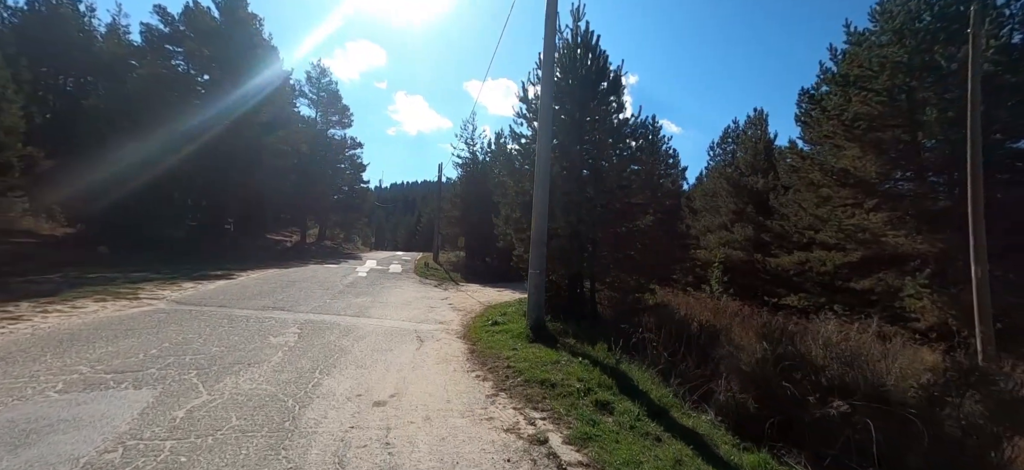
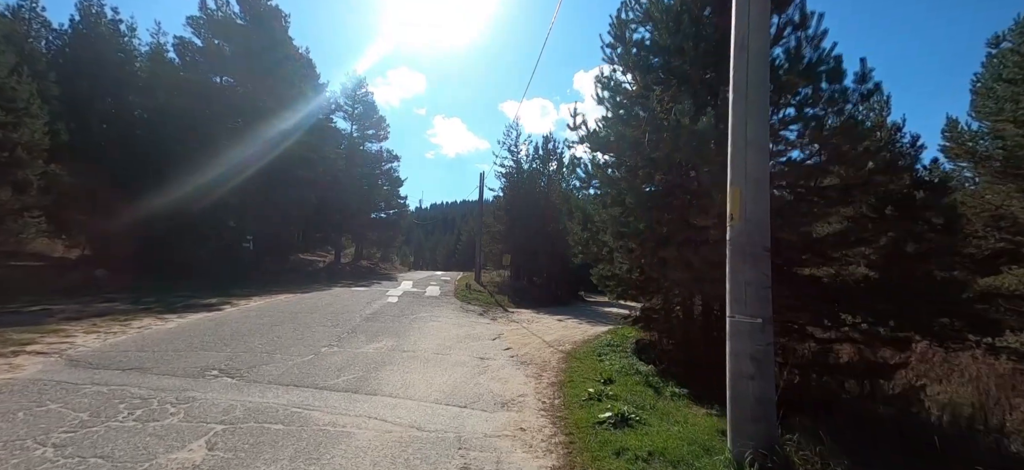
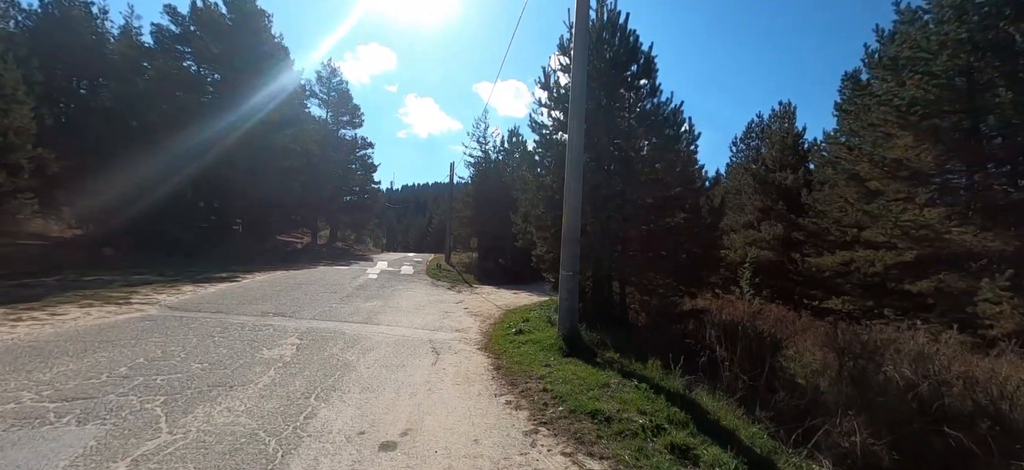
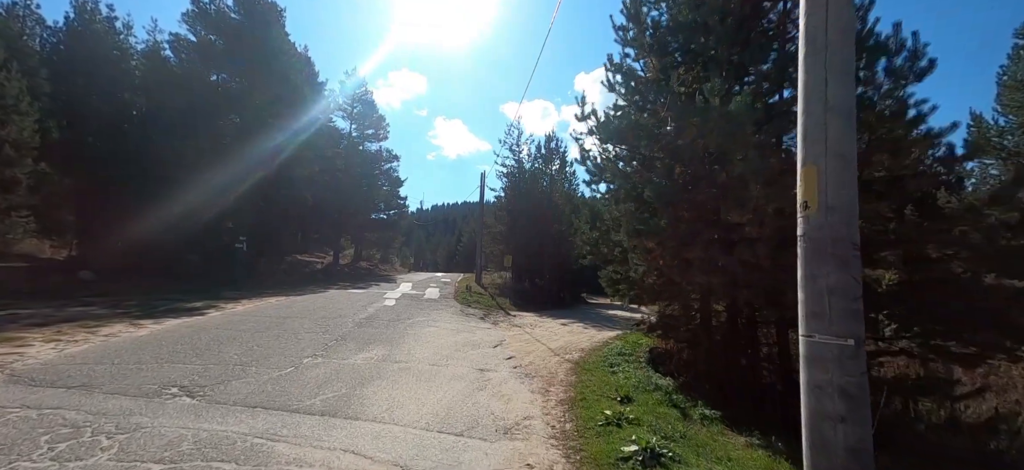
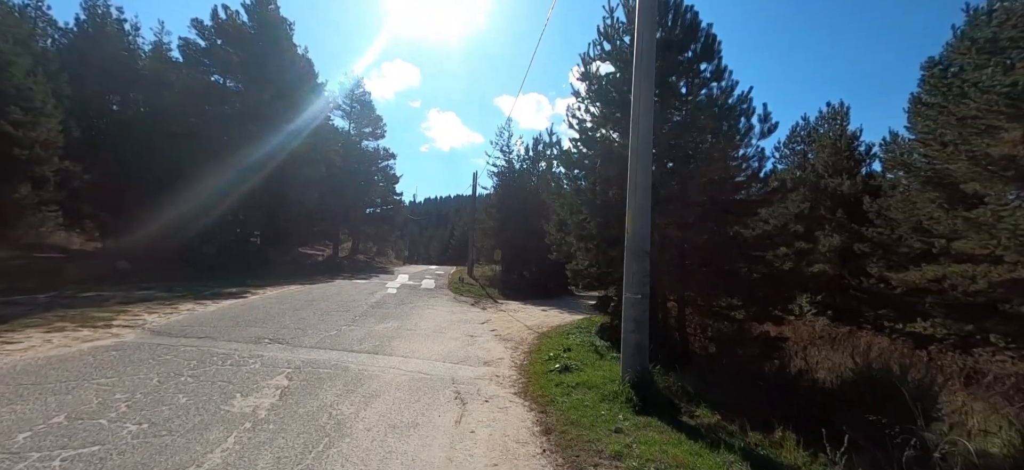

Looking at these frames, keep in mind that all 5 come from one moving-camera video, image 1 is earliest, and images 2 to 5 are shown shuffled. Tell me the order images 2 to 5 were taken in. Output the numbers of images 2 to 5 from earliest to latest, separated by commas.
3, 5, 2, 4
